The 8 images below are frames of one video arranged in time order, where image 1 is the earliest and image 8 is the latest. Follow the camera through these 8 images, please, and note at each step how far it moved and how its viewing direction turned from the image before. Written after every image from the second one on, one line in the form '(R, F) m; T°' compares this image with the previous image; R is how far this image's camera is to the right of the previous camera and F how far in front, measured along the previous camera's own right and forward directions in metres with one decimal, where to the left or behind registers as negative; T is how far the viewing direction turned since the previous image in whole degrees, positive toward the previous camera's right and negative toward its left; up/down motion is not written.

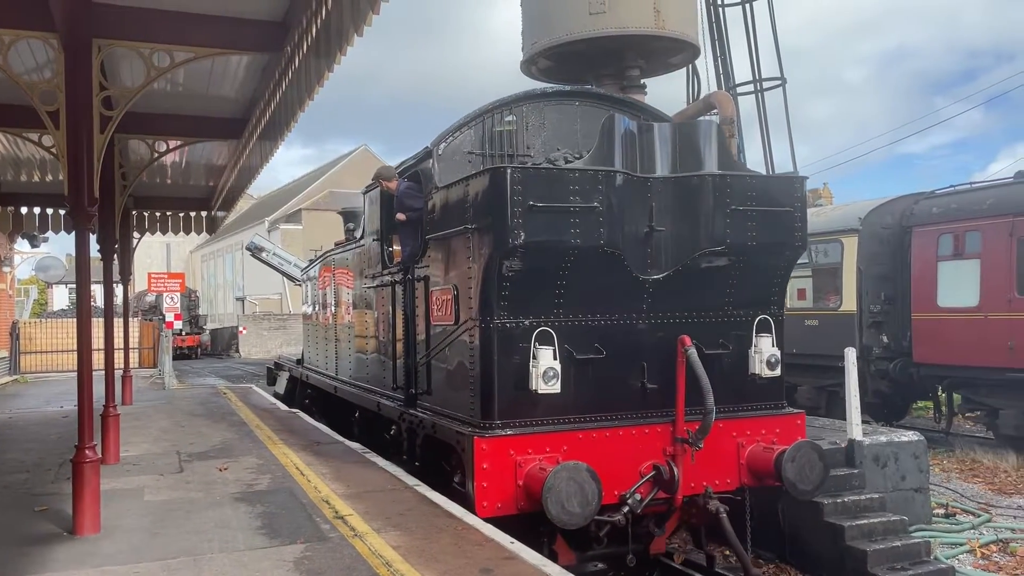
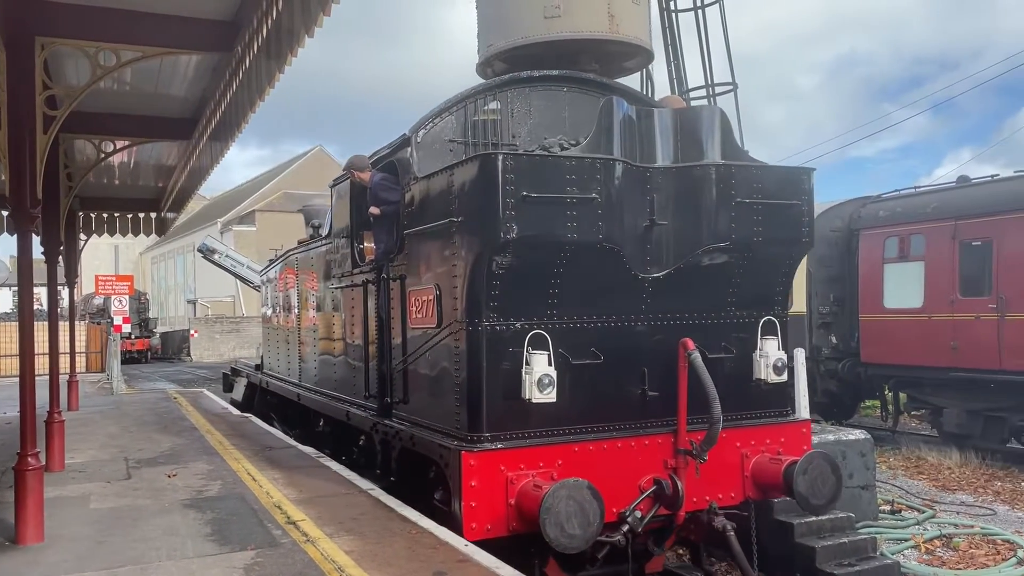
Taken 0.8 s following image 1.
(-0.2, +0.4) m; +3°
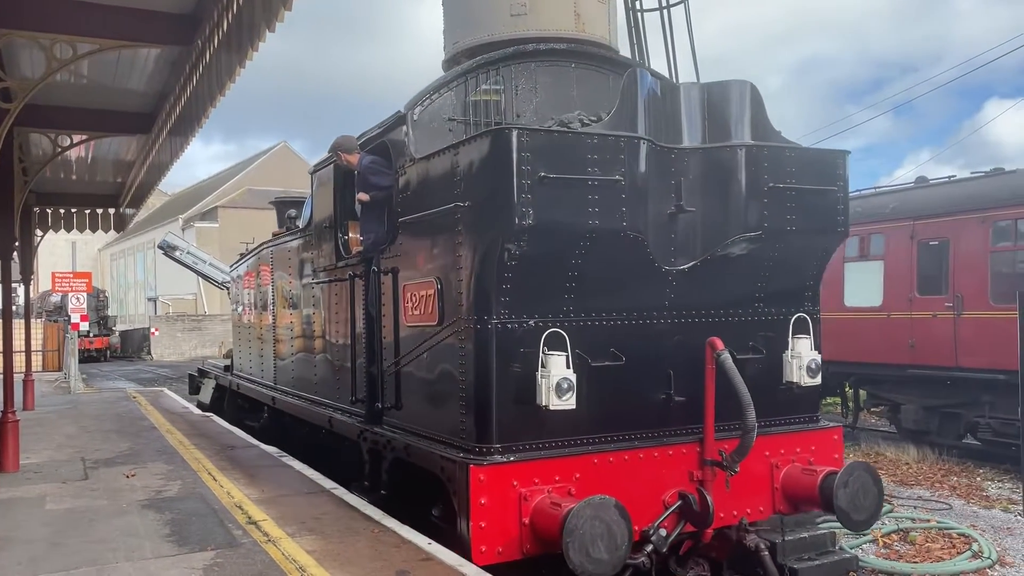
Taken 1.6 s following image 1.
(-0.2, +0.5) m; +2°
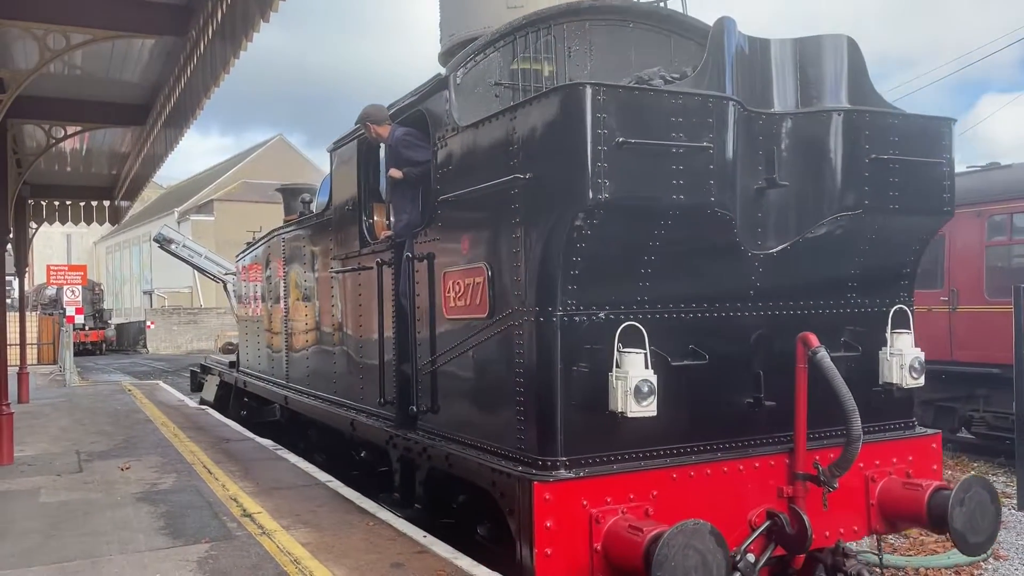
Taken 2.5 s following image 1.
(-0.3, +0.6) m; 0°
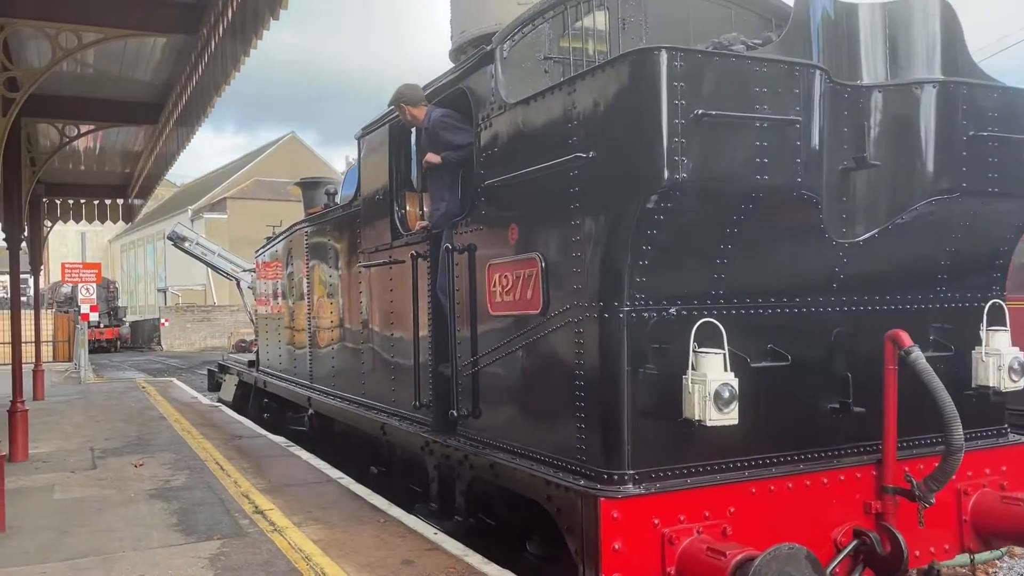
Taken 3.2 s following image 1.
(-0.2, +0.4) m; -1°
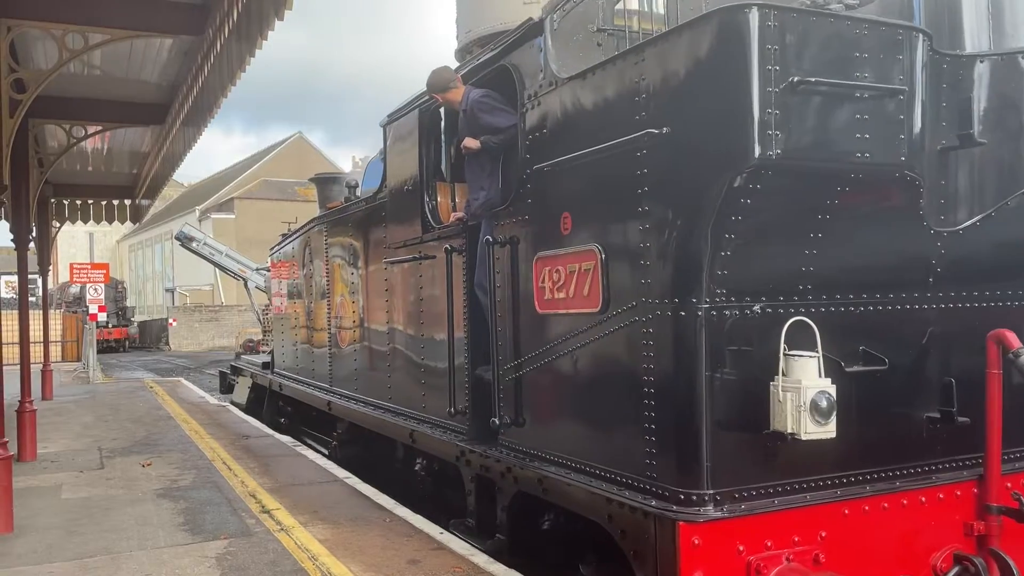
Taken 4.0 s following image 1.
(-0.2, +0.4) m; 0°
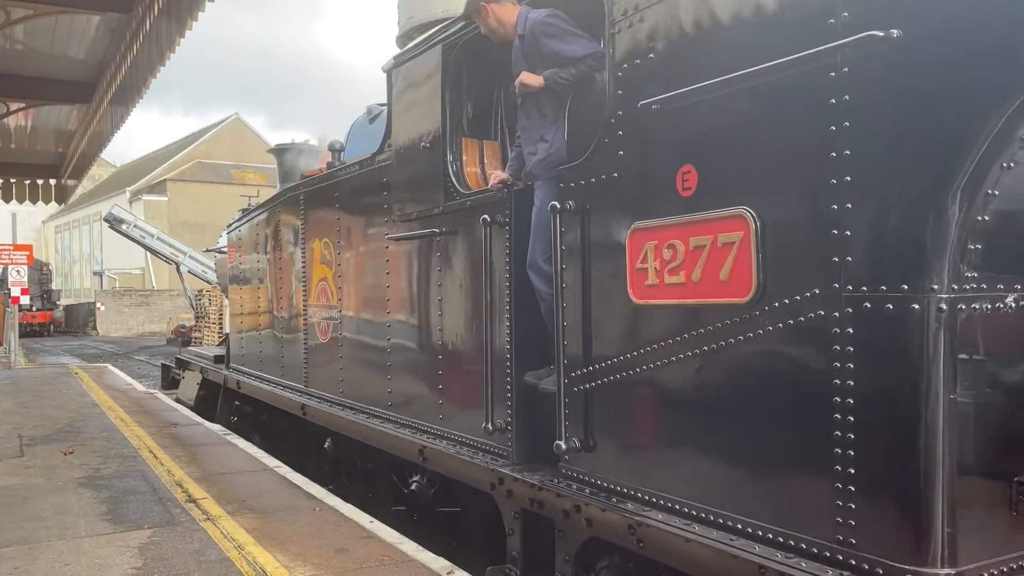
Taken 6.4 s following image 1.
(-0.4, +0.9) m; +4°
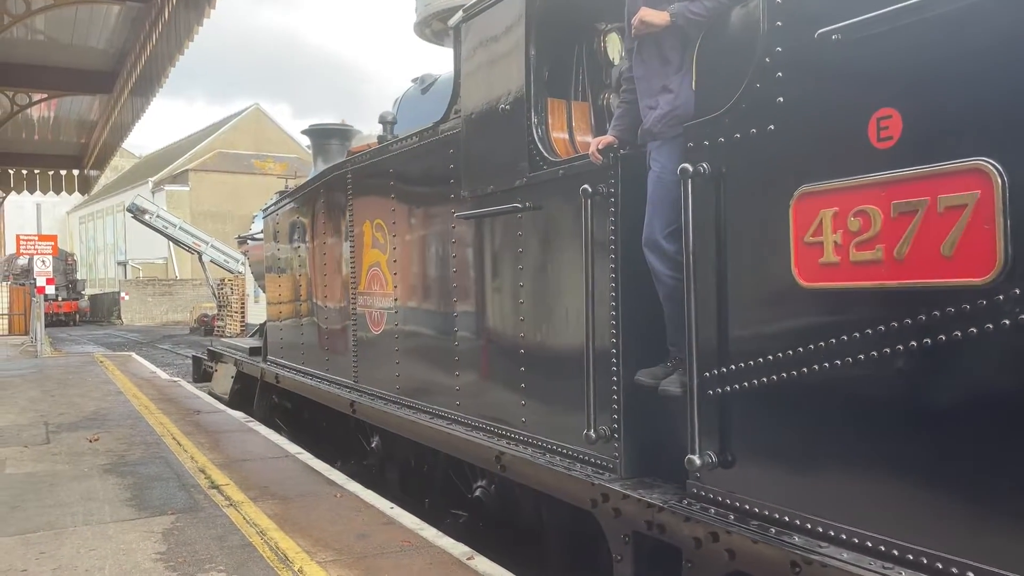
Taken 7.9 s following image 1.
(-0.3, +0.5) m; -1°
